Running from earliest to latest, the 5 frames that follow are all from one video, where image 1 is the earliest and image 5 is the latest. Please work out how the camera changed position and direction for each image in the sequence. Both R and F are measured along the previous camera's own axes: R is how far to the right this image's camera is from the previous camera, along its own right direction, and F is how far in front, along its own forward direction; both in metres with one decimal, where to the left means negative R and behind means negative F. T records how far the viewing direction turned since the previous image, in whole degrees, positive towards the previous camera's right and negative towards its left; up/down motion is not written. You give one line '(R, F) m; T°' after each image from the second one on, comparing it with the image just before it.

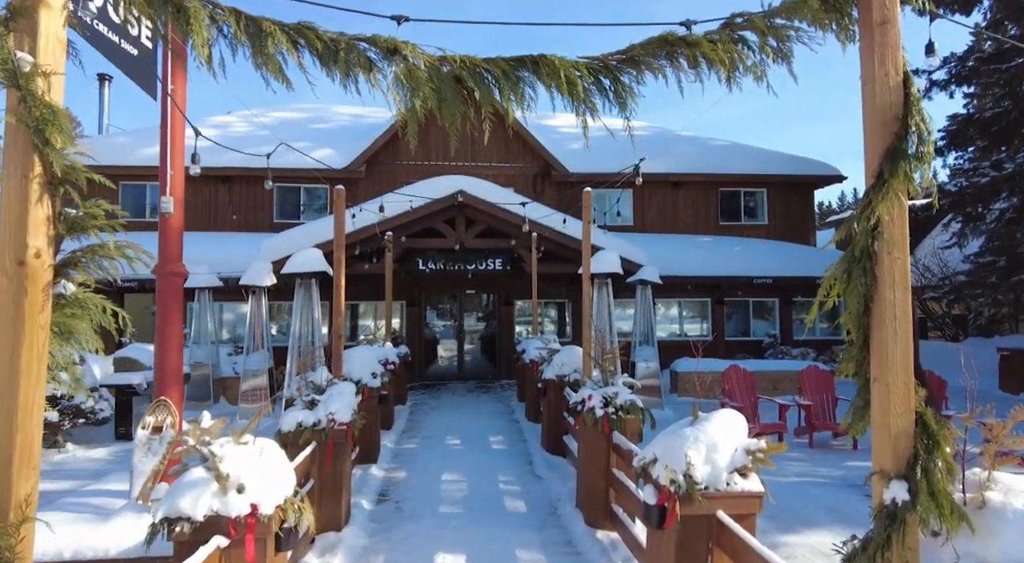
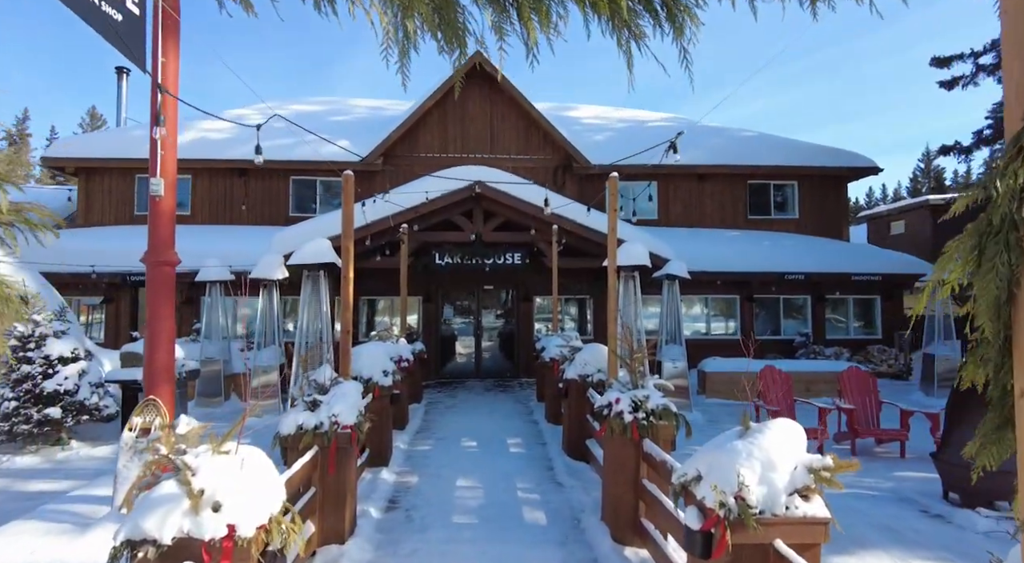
(0.0, +0.4) m; -2°
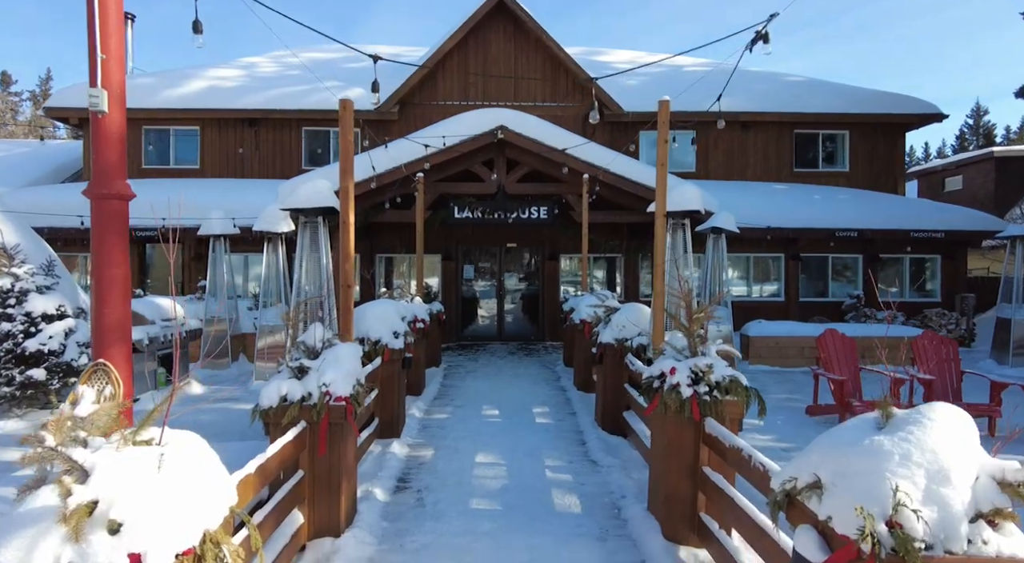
(0.0, +0.9) m; -2°
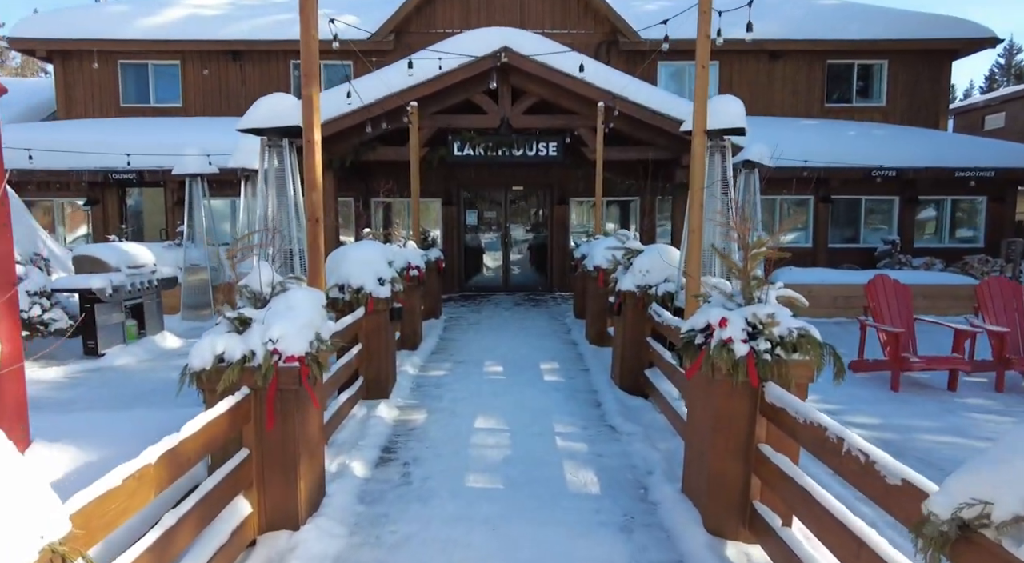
(0.0, +0.9) m; -1°
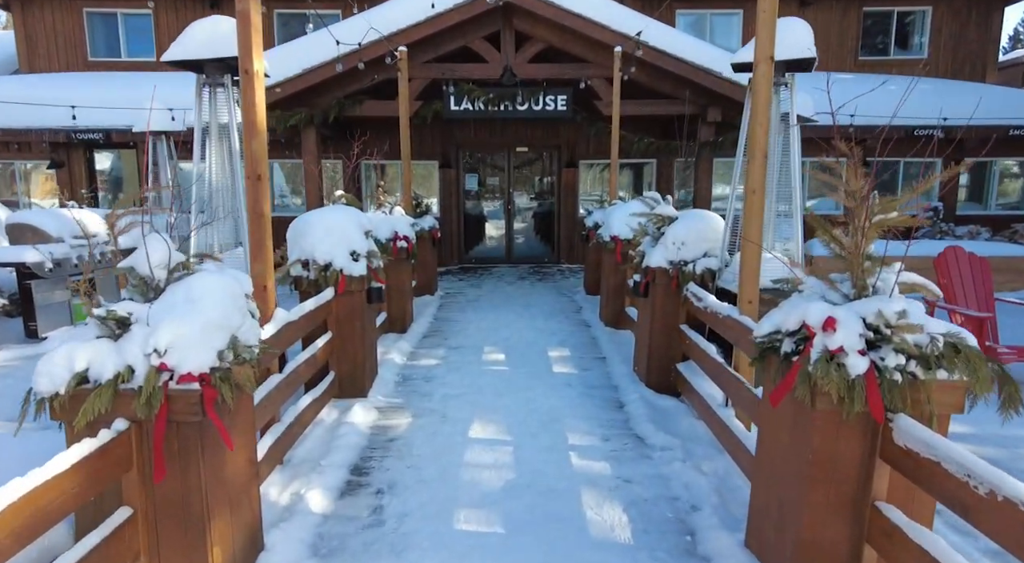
(0.0, +0.9) m; 0°
